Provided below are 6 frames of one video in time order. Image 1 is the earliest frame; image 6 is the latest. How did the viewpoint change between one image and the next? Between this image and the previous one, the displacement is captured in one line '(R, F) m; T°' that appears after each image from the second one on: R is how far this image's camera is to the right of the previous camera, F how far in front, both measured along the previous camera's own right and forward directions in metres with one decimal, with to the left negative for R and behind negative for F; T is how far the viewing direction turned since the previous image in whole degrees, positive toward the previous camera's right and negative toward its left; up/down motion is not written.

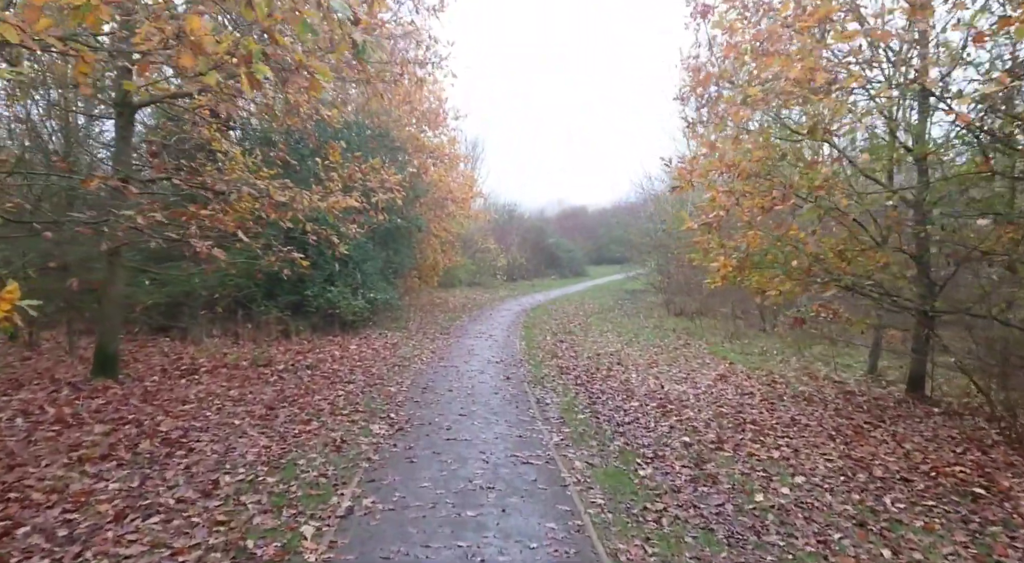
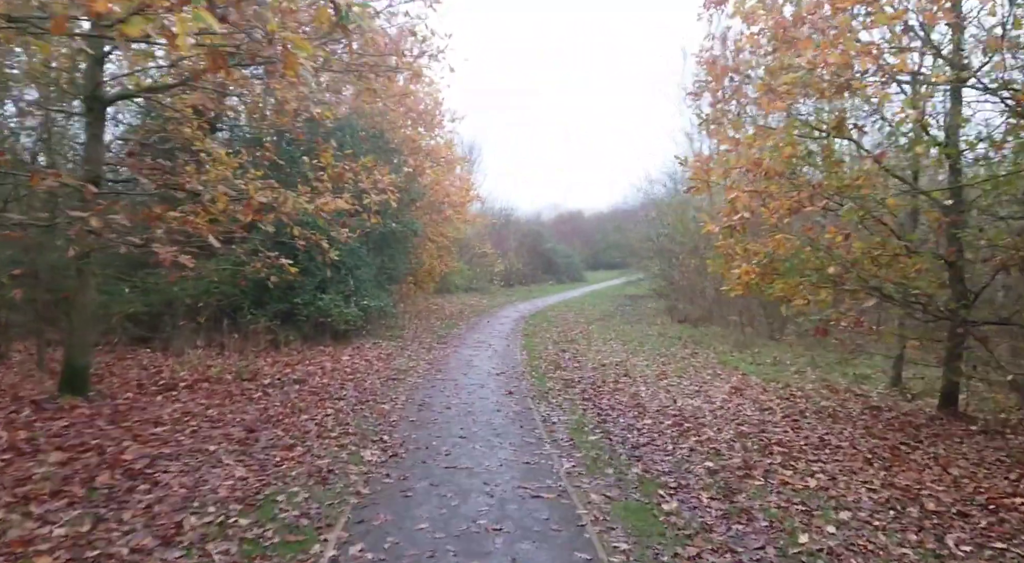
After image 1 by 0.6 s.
(-0.1, +0.6) m; 0°
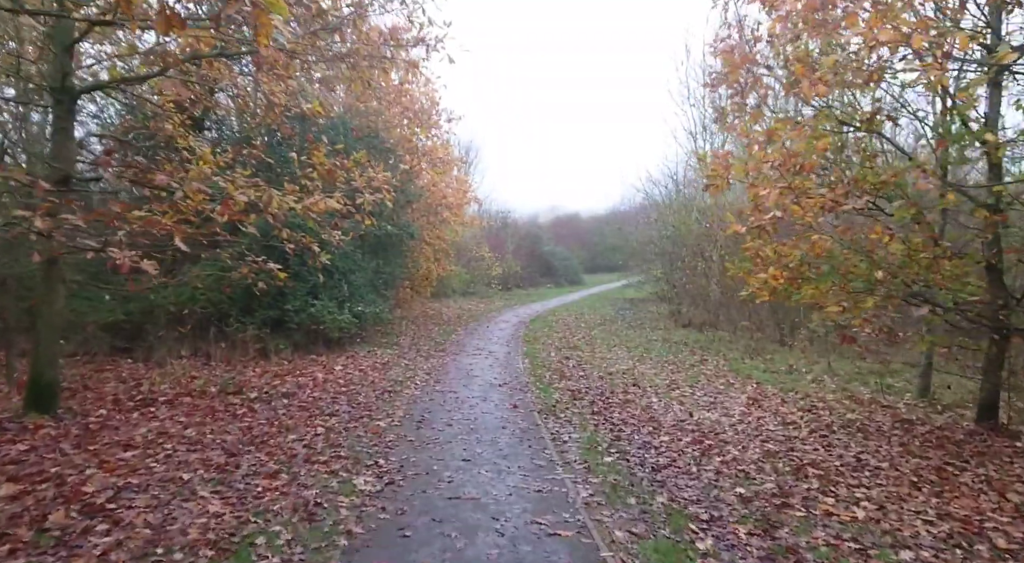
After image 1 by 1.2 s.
(-0.1, +0.6) m; 0°
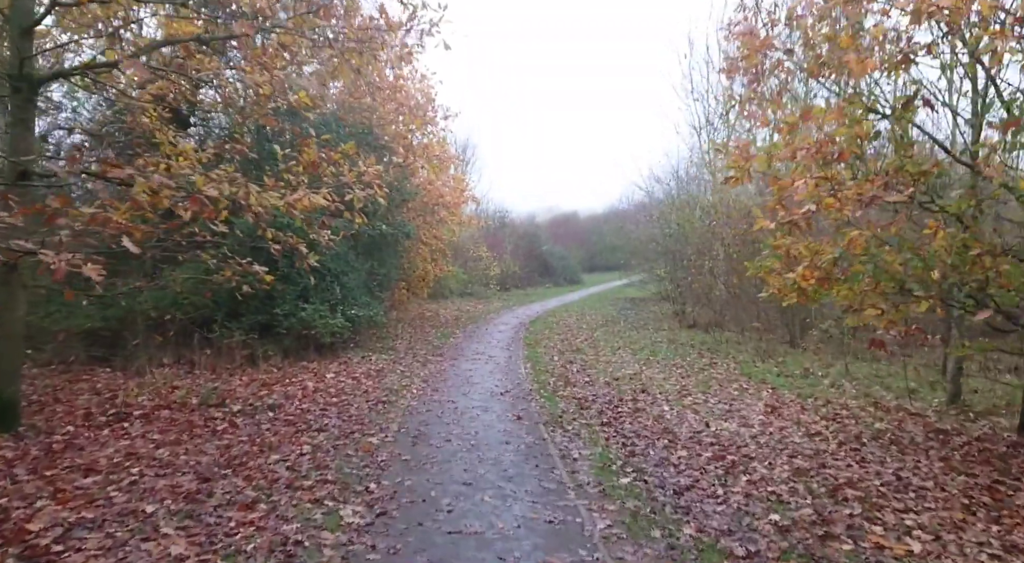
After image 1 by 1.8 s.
(-0.1, +0.6) m; 0°
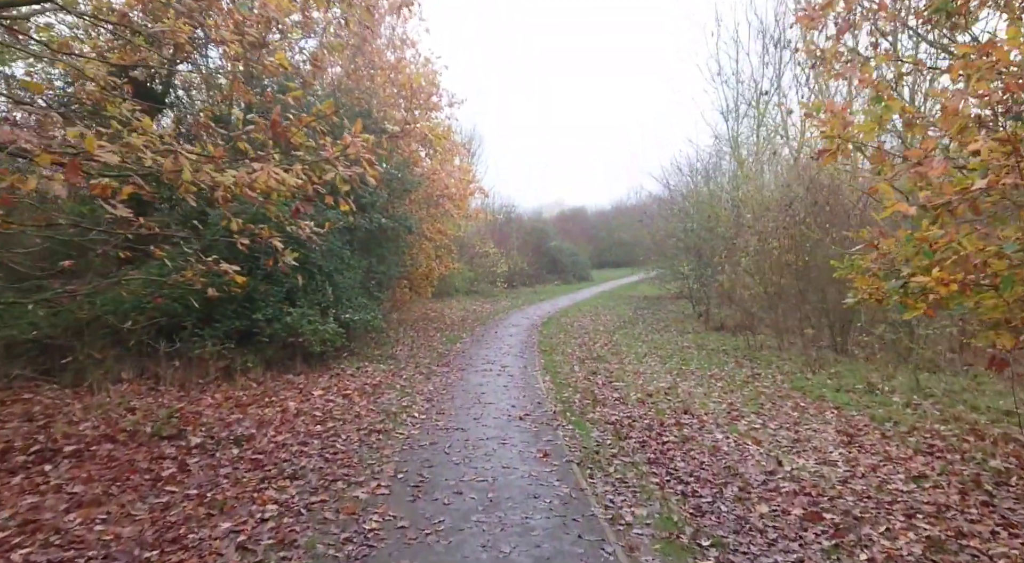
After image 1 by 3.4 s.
(-0.2, +1.6) m; 0°
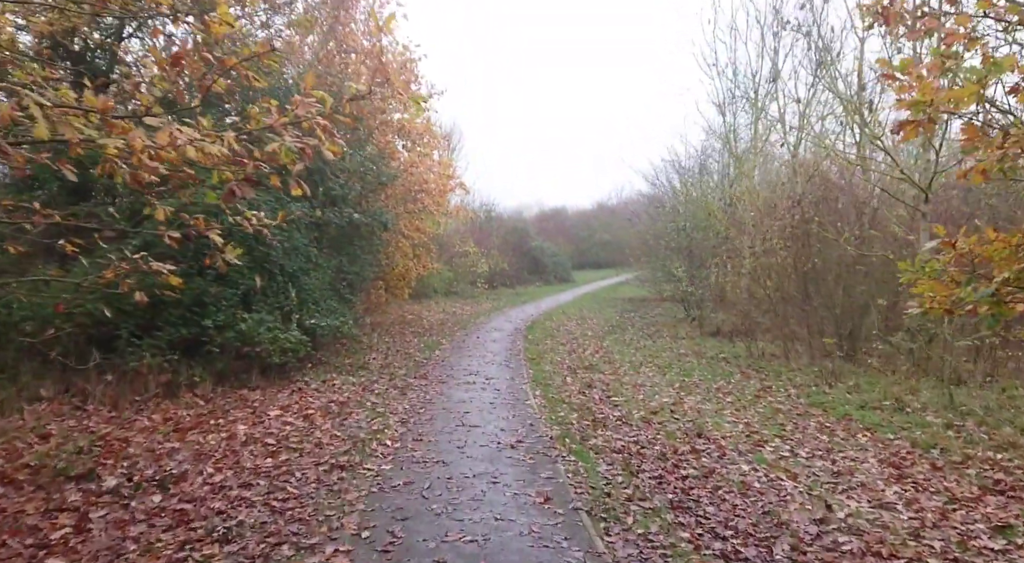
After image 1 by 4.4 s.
(-0.1, +1.2) m; +2°
